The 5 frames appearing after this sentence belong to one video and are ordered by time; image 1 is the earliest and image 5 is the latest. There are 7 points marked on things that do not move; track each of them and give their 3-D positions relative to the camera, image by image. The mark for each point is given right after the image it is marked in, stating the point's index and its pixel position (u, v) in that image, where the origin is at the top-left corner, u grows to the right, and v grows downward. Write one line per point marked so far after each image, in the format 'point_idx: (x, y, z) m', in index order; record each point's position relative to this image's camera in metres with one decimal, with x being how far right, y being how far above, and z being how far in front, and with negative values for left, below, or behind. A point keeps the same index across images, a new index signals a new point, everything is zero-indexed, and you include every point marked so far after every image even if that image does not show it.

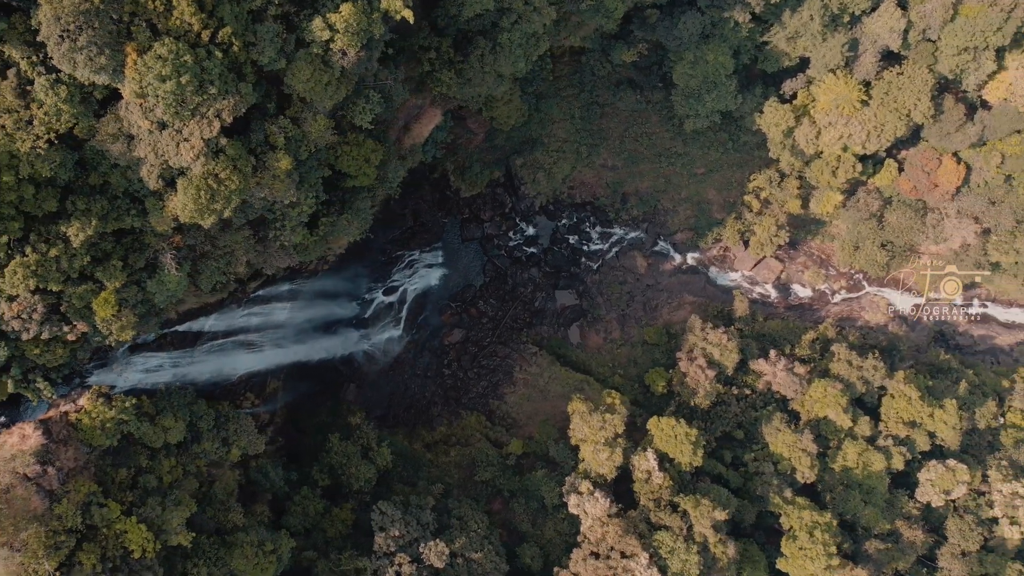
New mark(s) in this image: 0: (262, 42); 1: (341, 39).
0: (-3.5, +3.5, +17.0) m
1: (-2.5, +3.7, +17.7) m
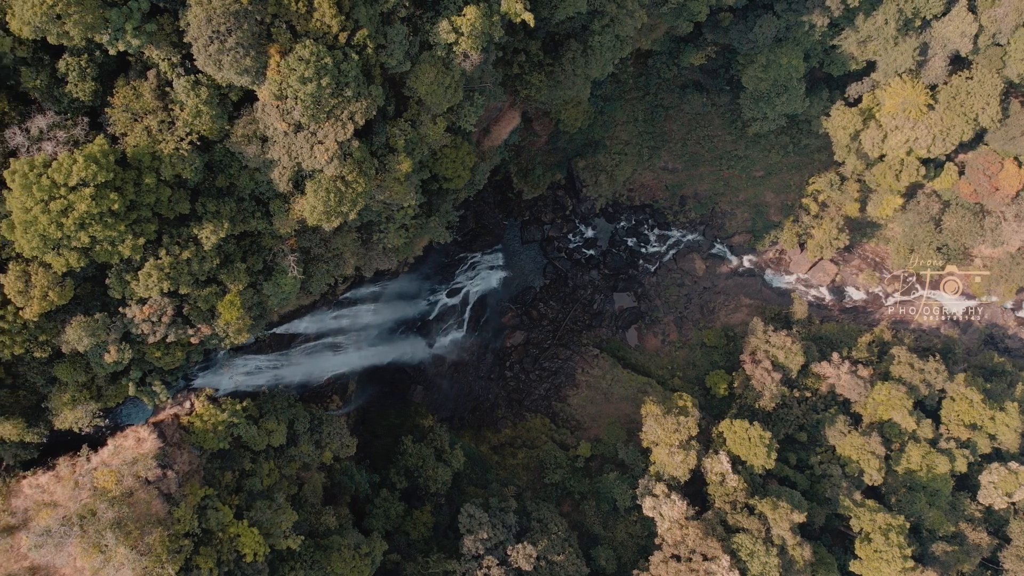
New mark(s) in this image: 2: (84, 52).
0: (-1.7, +3.5, +17.0) m
1: (-0.7, +3.6, +17.7) m
2: (-5.4, +3.0, +15.2) m
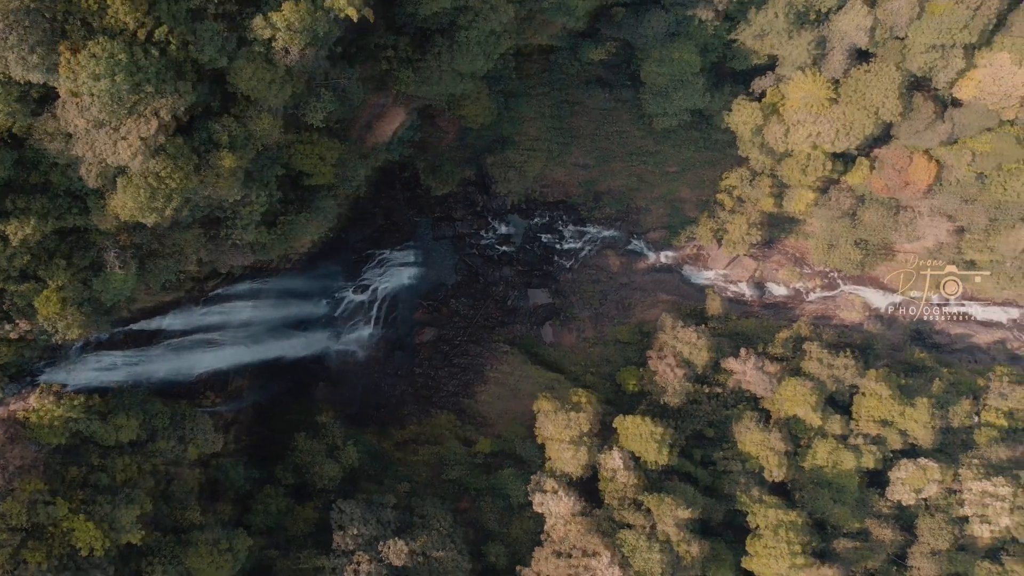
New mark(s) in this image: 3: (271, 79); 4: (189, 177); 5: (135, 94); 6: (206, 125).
0: (-4.4, +3.5, +17.0) m
1: (-3.4, +3.7, +17.7) m
2: (-8.2, +3.1, +15.4) m
3: (-3.7, +3.2, +18.3) m
4: (-4.8, +1.7, +17.9) m
5: (-5.1, +2.7, +16.4) m
6: (-4.6, +2.5, +18.2) m
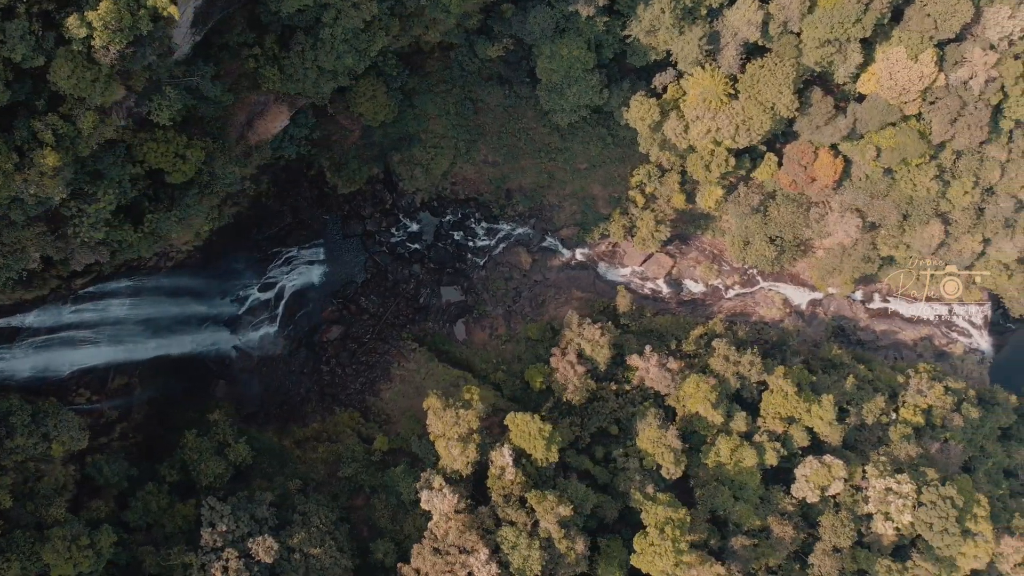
0: (-7.2, +3.6, +17.1) m
1: (-6.1, +3.8, +17.8) m
2: (-11.0, +3.1, +15.5) m
3: (-6.4, +3.2, +18.4) m
4: (-7.5, +1.7, +18.0) m
5: (-7.9, +2.7, +16.5) m
6: (-7.3, +2.5, +18.3) m
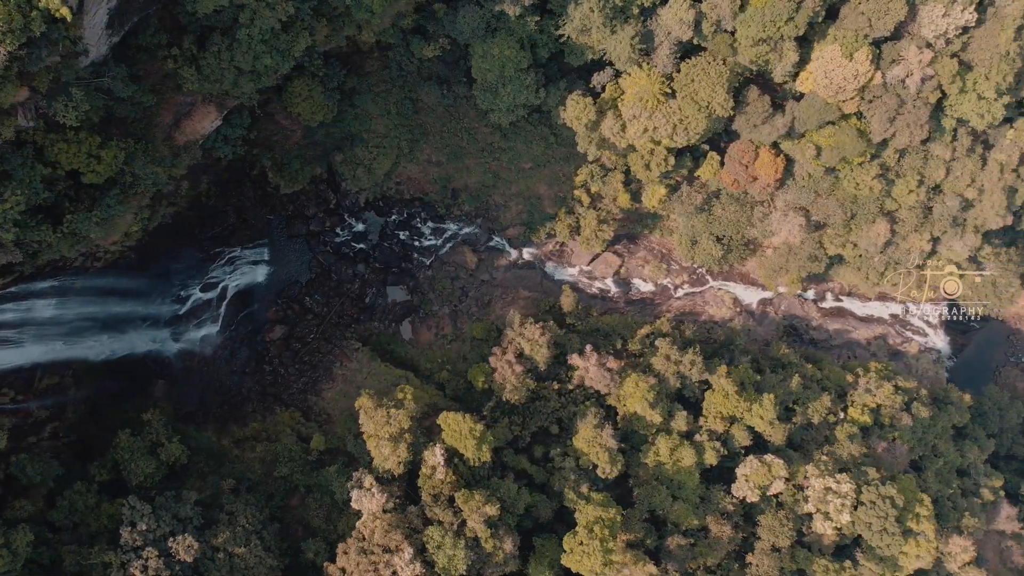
0: (-8.9, +3.6, +17.2) m
1: (-7.8, +3.7, +17.9) m
2: (-12.7, +3.1, +15.7) m
3: (-8.1, +3.2, +18.5) m
4: (-9.2, +1.7, +18.1) m
5: (-9.6, +2.7, +16.6) m
6: (-9.0, +2.5, +18.4) m
